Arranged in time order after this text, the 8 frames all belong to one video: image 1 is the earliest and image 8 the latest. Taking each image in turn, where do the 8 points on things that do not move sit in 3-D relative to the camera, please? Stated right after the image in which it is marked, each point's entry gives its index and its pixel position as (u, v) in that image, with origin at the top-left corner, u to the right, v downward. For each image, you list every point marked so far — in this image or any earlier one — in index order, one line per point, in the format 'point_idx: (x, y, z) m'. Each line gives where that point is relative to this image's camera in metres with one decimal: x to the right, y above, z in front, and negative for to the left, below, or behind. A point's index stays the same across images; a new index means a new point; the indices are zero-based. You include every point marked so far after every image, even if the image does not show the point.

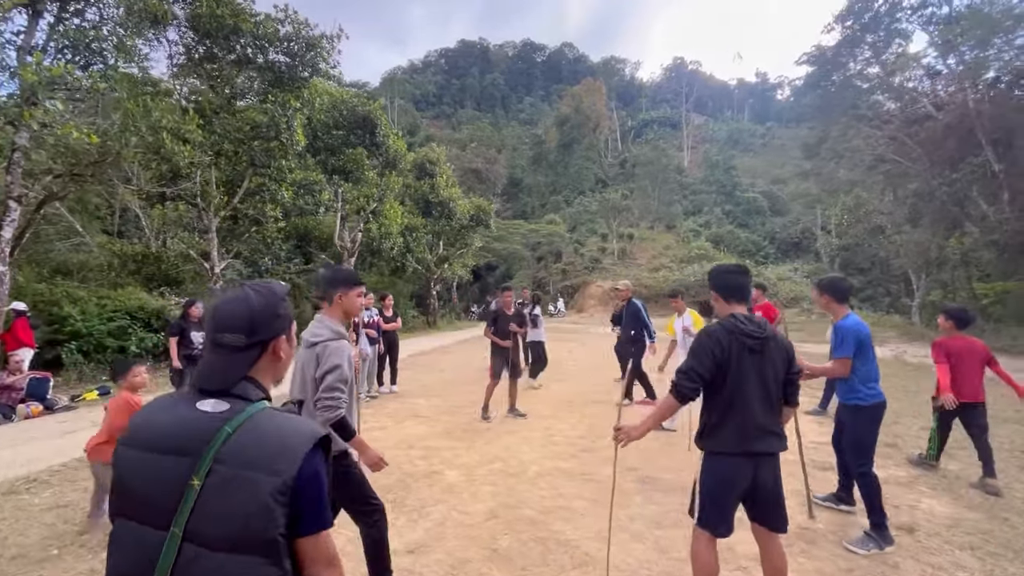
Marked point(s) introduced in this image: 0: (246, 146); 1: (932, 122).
0: (-7.9, +4.2, +14.2) m
1: (+16.9, +6.7, +19.1) m
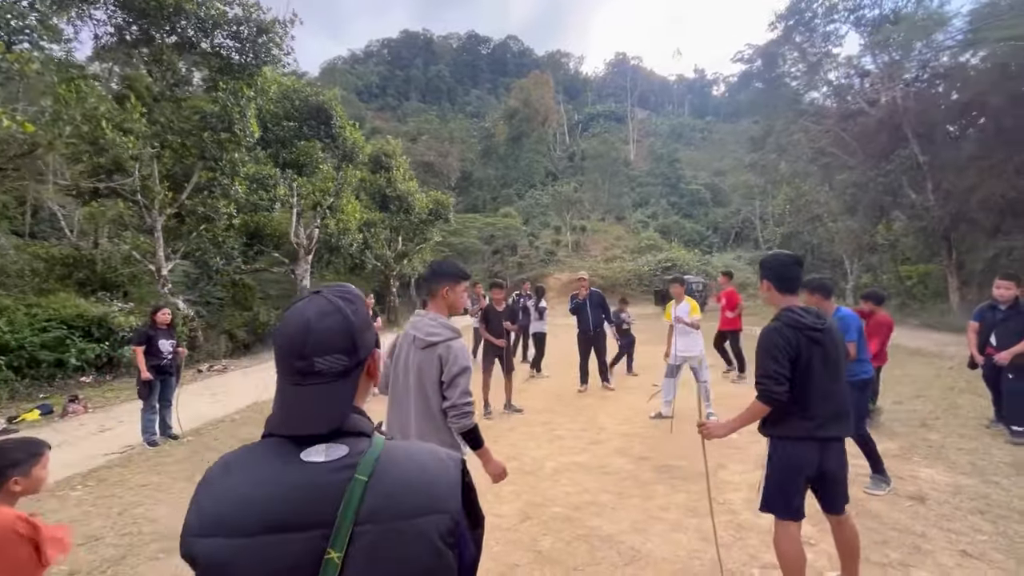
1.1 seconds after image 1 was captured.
0: (-8.7, +4.2, +13.1) m
1: (+15.3, +7.4, +20.5) m
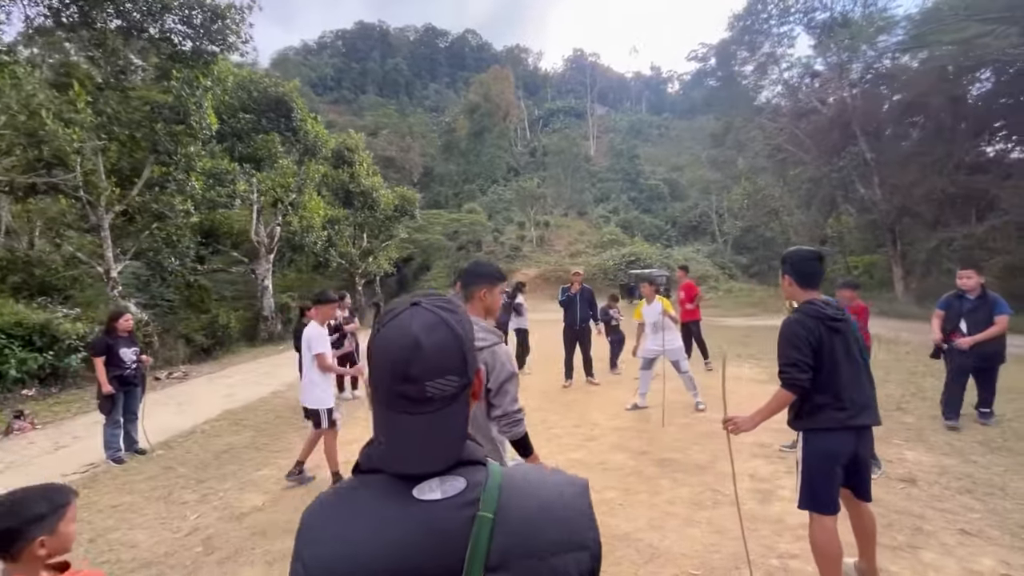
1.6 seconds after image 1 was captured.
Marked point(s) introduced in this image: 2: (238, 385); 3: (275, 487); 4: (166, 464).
0: (-9.4, +4.1, +12.2) m
1: (+13.9, +7.8, +21.5) m
2: (-6.3, -2.2, +10.8) m
3: (-2.6, -2.2, +5.2) m
4: (-4.4, -2.2, +6.0) m
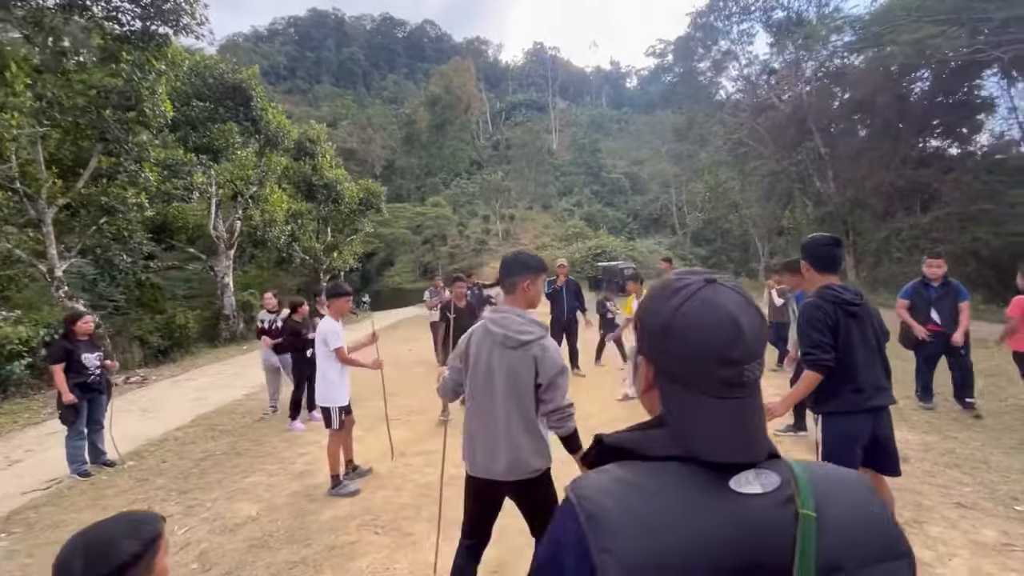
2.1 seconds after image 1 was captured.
0: (-10.0, +4.1, +11.3) m
1: (+12.5, +8.3, +22.3) m
2: (-6.6, -2.2, +10.2) m
3: (-2.5, -2.1, +4.9) m
4: (-4.4, -2.2, +5.6) m
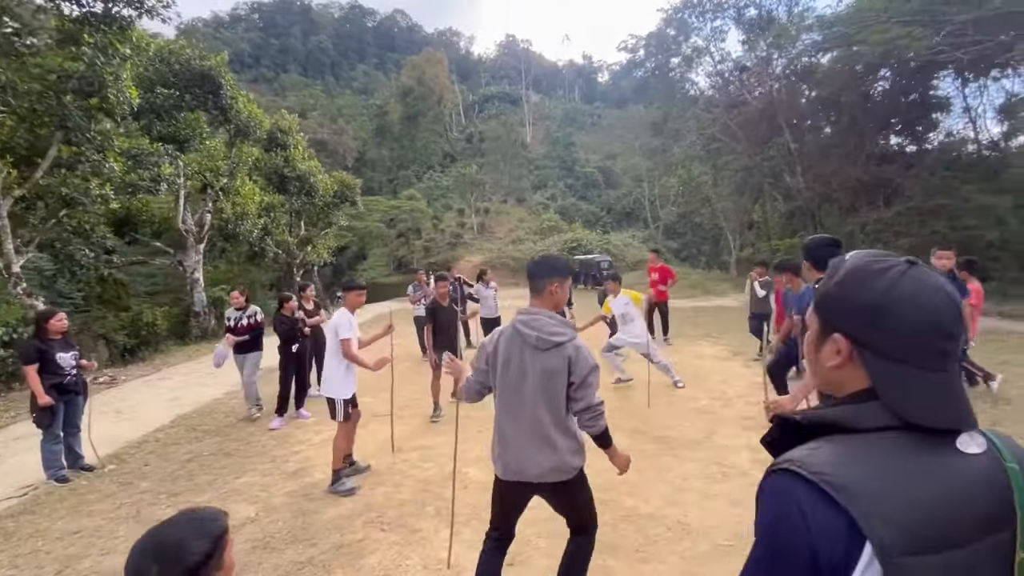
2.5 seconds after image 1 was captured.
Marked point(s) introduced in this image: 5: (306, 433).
0: (-10.3, +4.2, +10.7) m
1: (+11.5, +8.7, +22.9) m
2: (-6.9, -2.1, +9.8) m
3: (-2.5, -2.1, +4.8) m
4: (-4.4, -2.2, +5.4) m
5: (-2.9, -2.0, +6.6) m
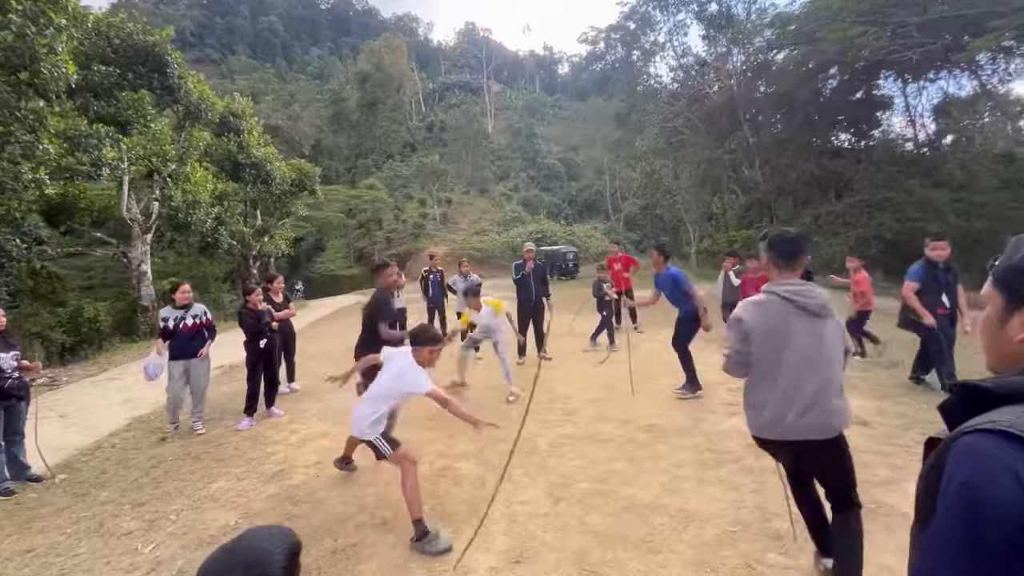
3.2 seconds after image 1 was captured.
0: (-10.9, +4.3, +9.6) m
1: (+9.8, +9.2, +23.4) m
2: (-7.3, -1.9, +9.1) m
3: (-2.6, -2.0, +4.5) m
4: (-4.5, -2.1, +4.9) m
5: (-3.0, -1.9, +6.2) m
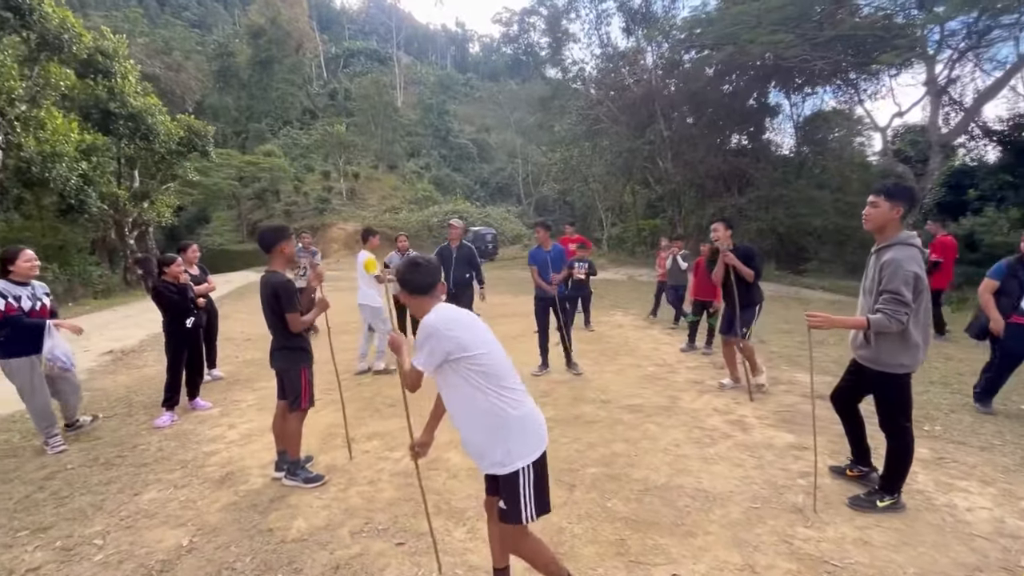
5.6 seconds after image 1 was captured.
0: (-11.5, +4.9, +6.9) m
1: (+6.2, +10.0, +24.3) m
2: (-8.1, -1.4, +7.3) m
3: (-2.5, -1.7, +3.7) m
4: (-4.5, -1.8, +3.7) m
5: (-3.3, -1.6, +5.3) m
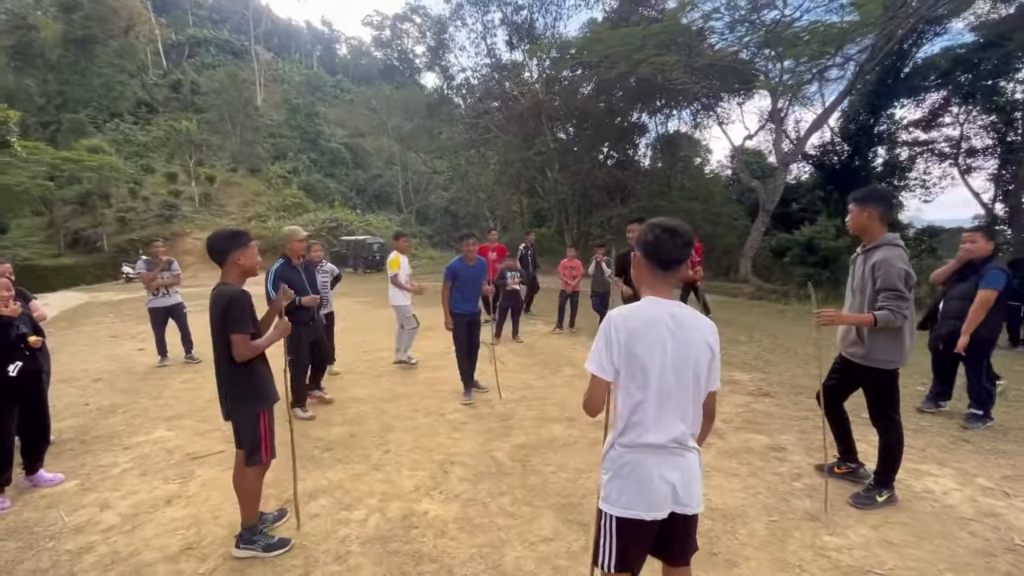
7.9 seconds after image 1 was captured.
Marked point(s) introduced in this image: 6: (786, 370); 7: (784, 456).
0: (-12.1, +4.4, +3.4) m
1: (+0.5, +9.6, +24.8) m
2: (-8.7, -1.8, +4.6) m
3: (-2.3, -1.9, +2.5) m
4: (-4.2, -2.0, +2.0) m
5: (-3.5, -1.8, +3.8) m
6: (+4.1, -1.2, +7.0) m
7: (+2.5, -1.5, +4.3) m
